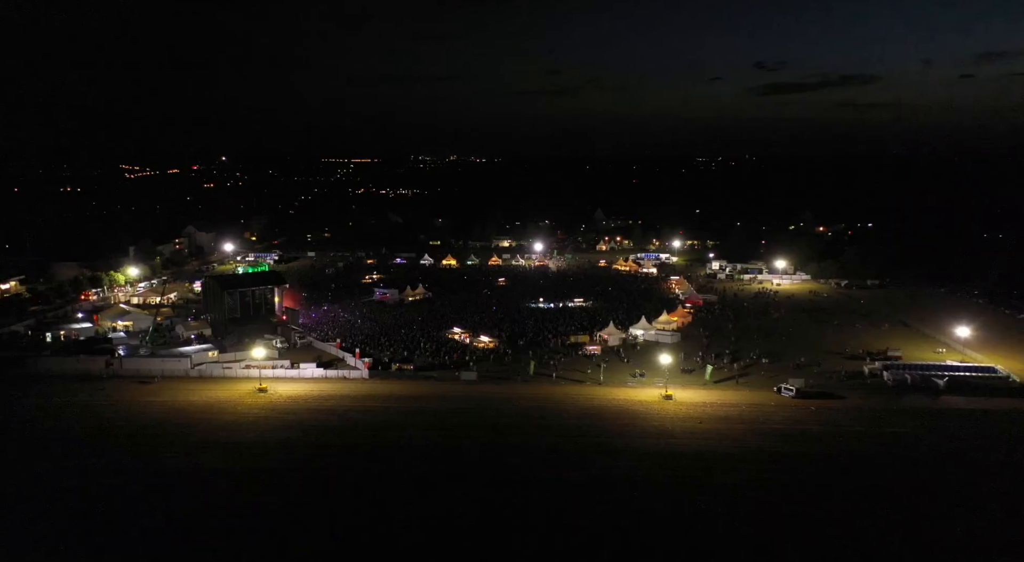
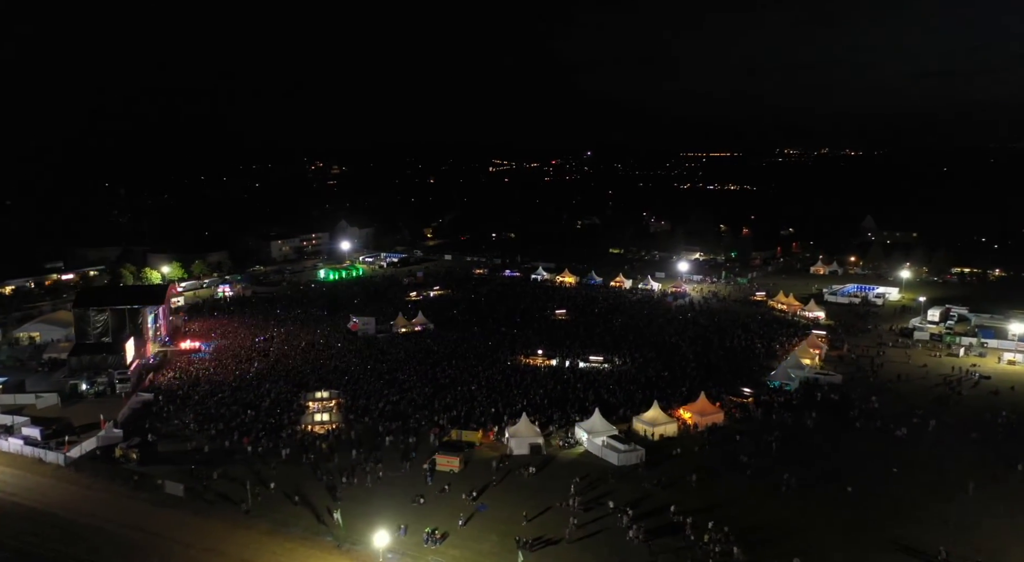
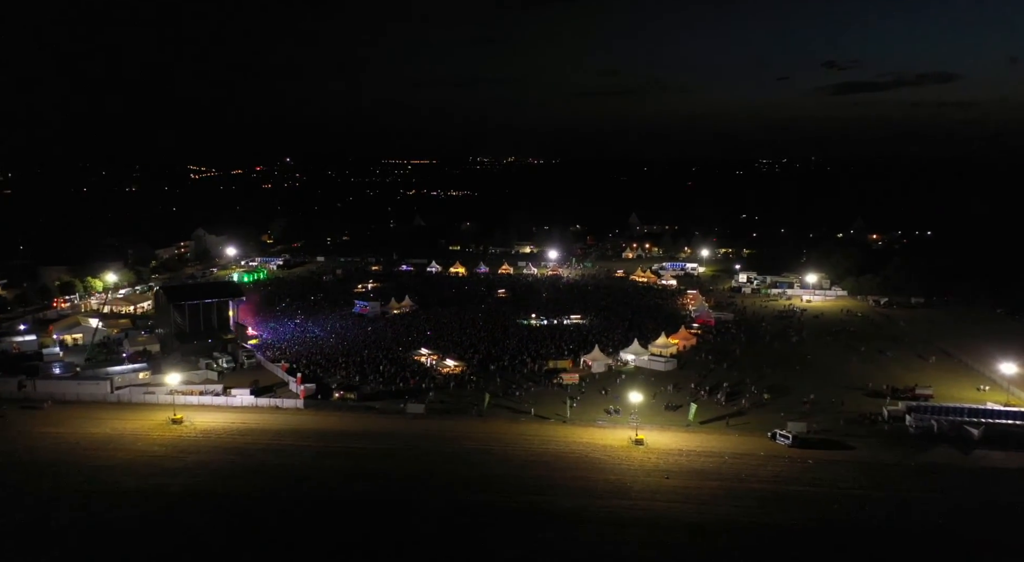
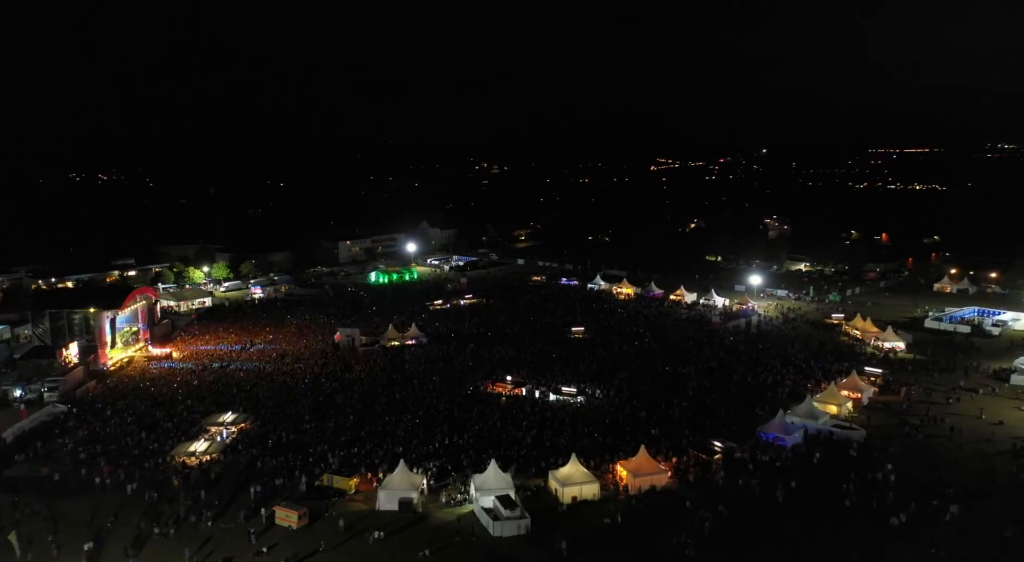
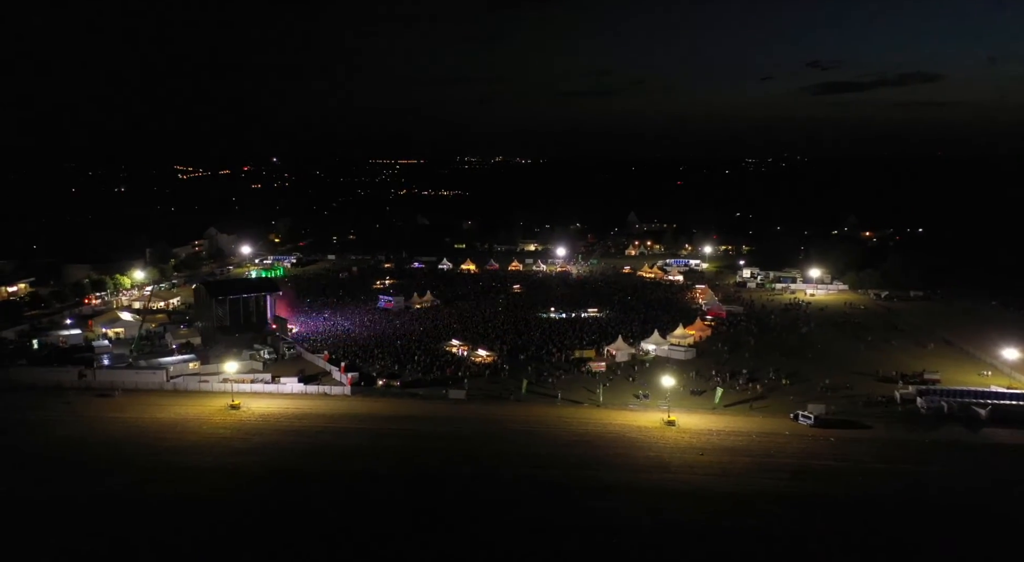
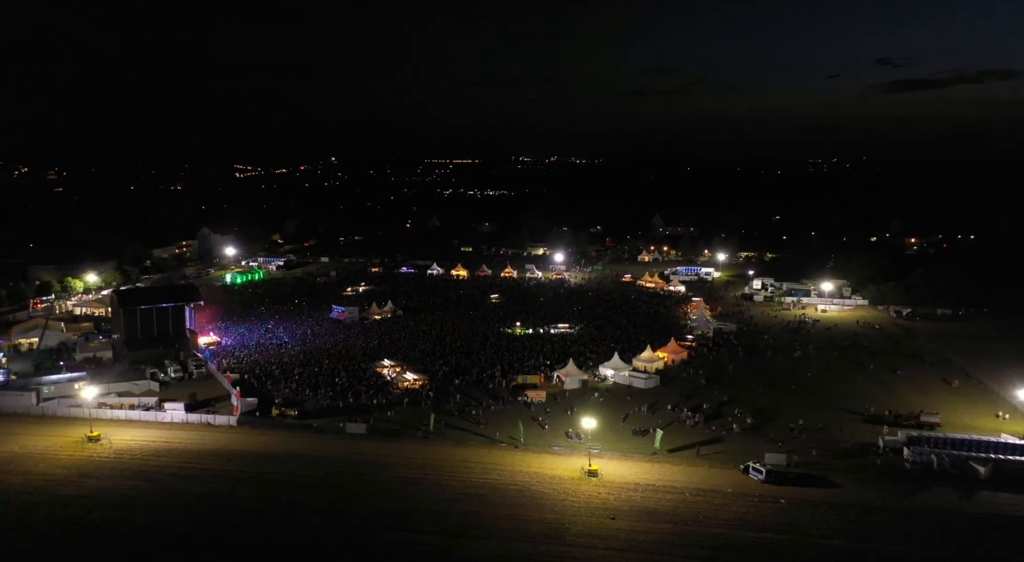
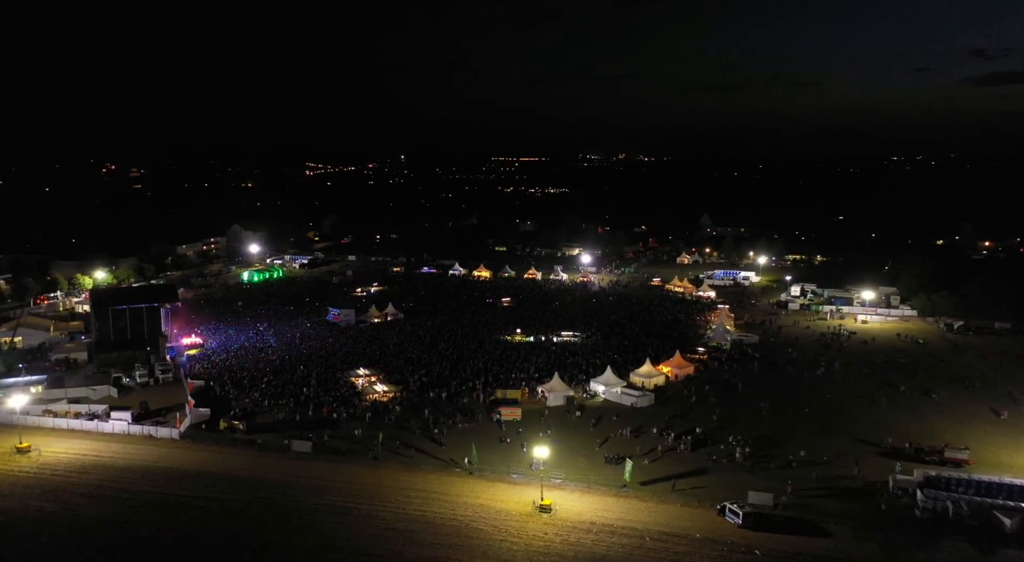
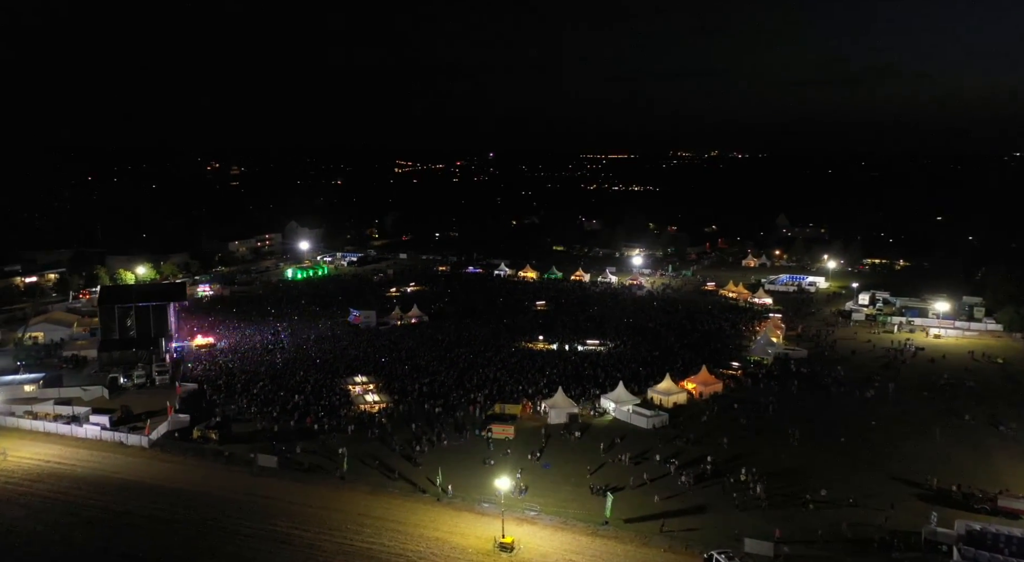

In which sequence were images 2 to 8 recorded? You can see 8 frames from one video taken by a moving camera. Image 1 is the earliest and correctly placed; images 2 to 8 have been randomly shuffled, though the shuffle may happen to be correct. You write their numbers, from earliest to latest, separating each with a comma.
5, 3, 6, 7, 8, 2, 4
